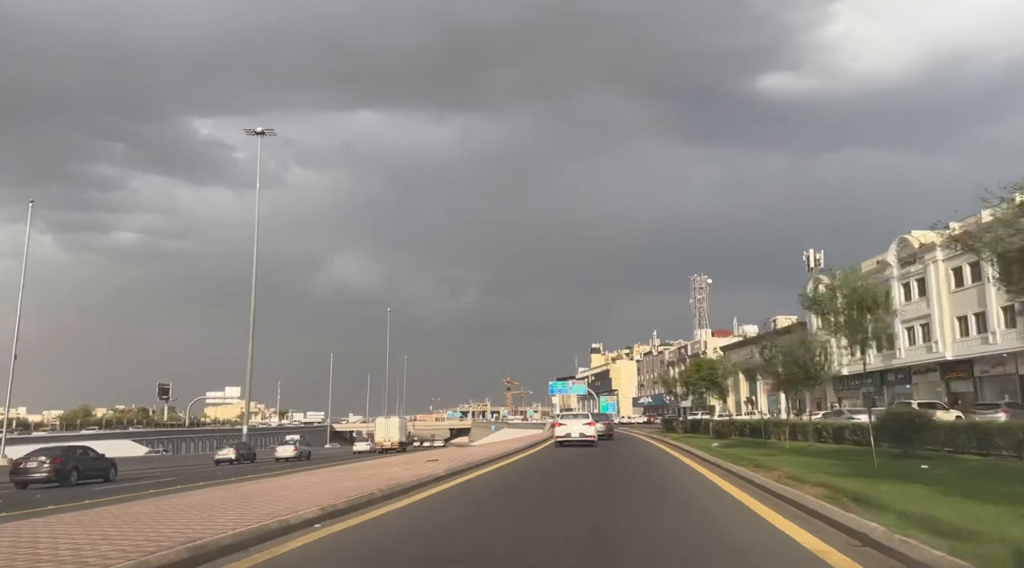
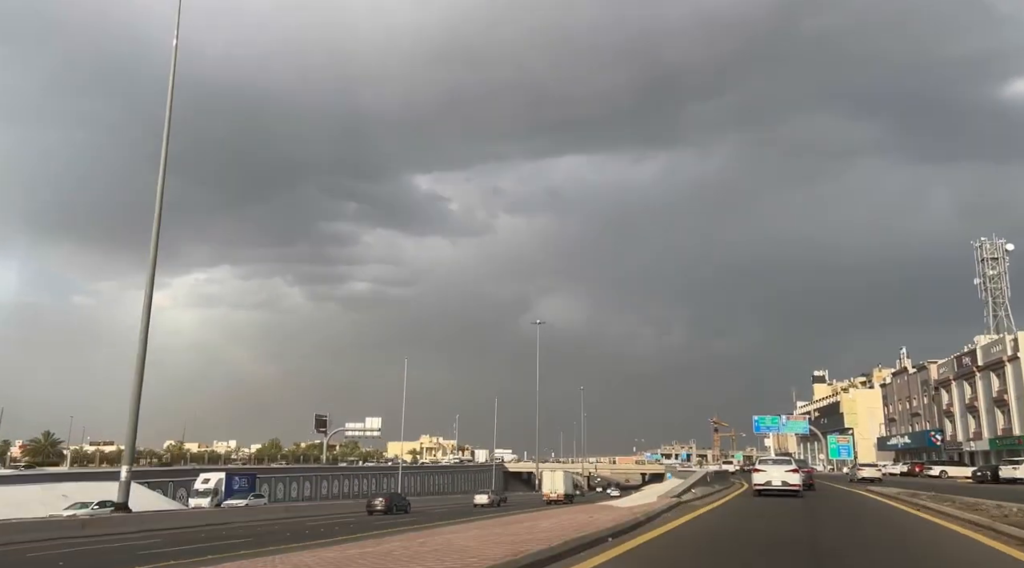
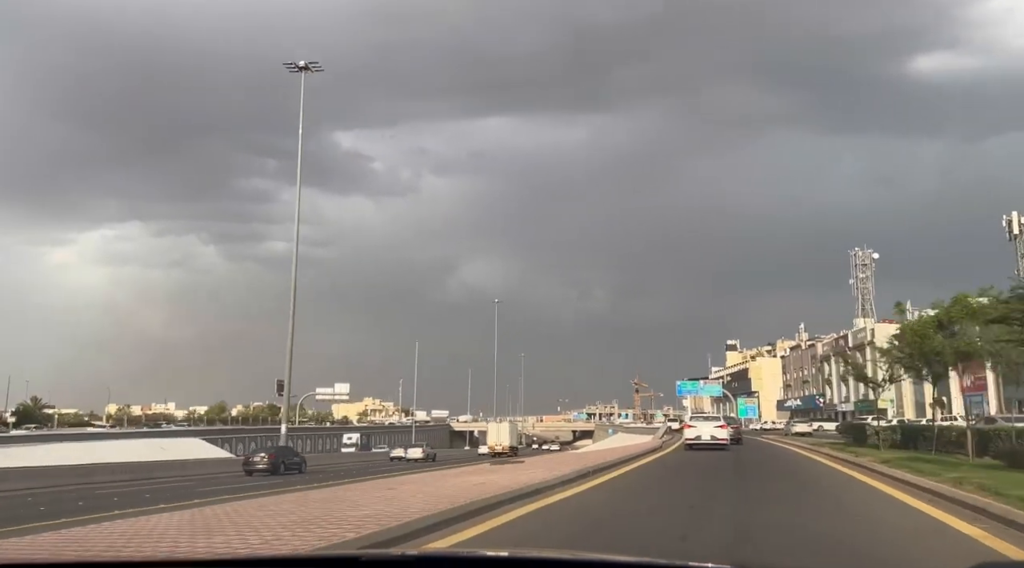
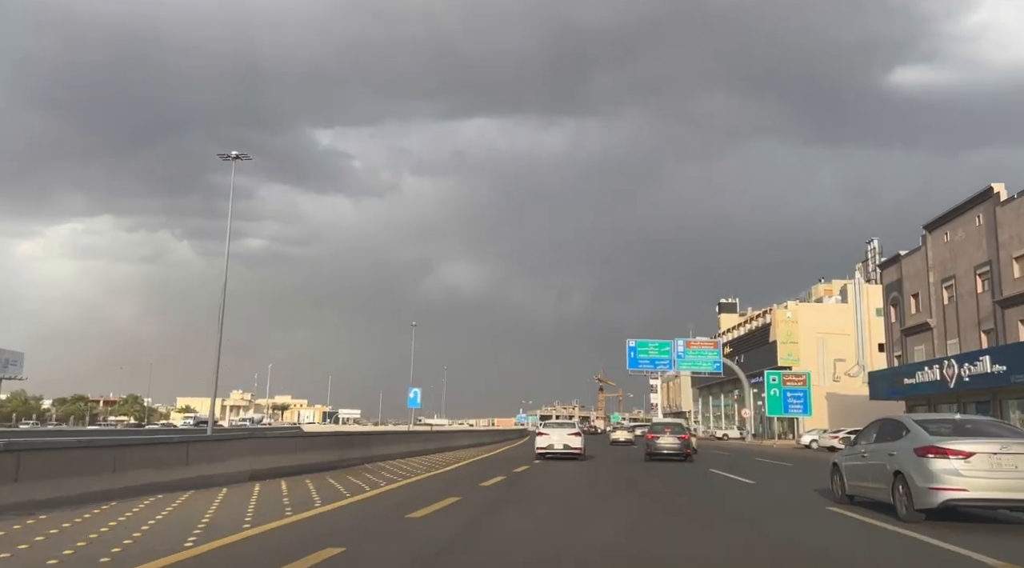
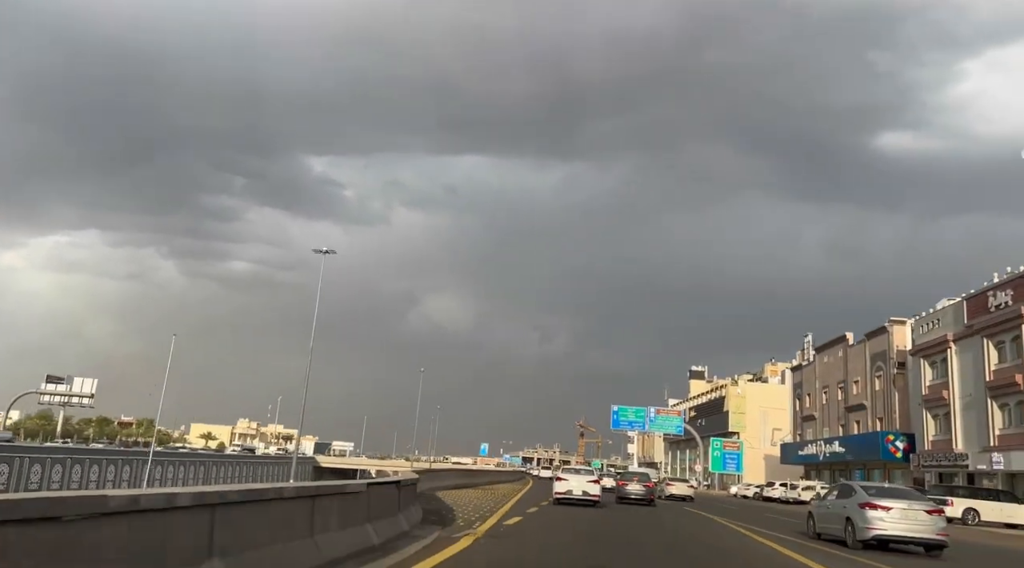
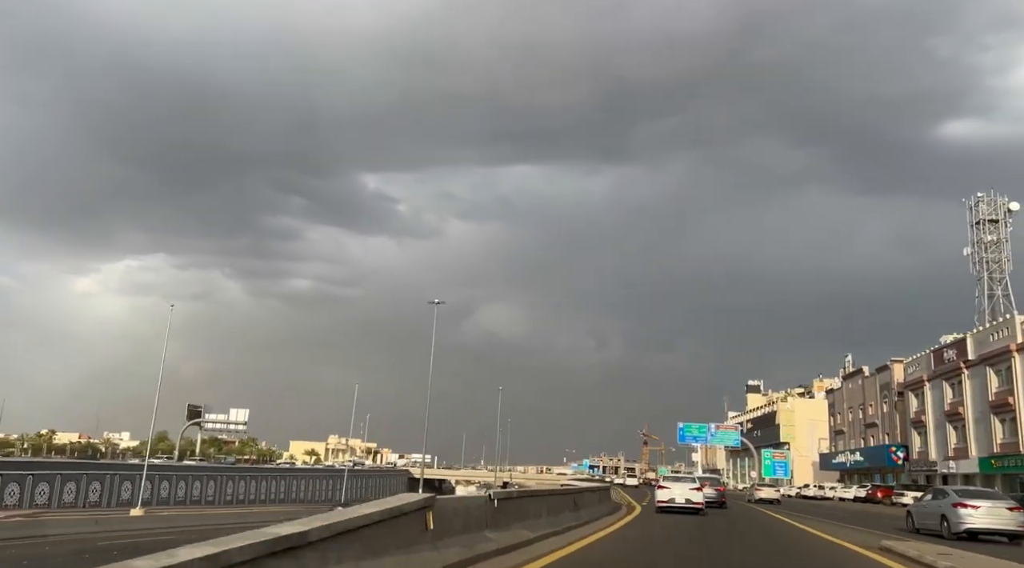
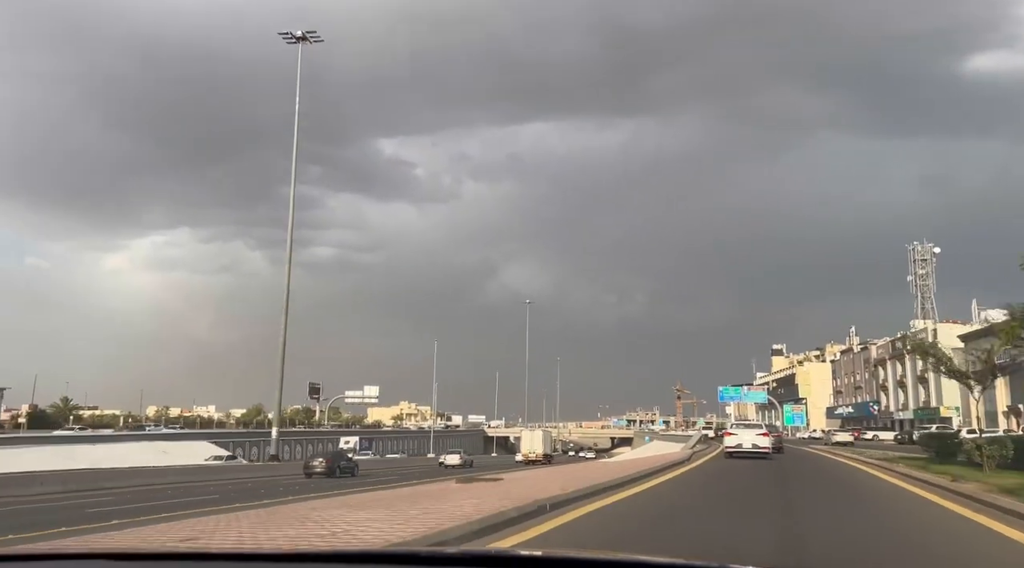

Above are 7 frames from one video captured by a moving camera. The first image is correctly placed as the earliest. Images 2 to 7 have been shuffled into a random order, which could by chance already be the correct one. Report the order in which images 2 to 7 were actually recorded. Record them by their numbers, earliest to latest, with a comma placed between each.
3, 7, 2, 6, 5, 4
